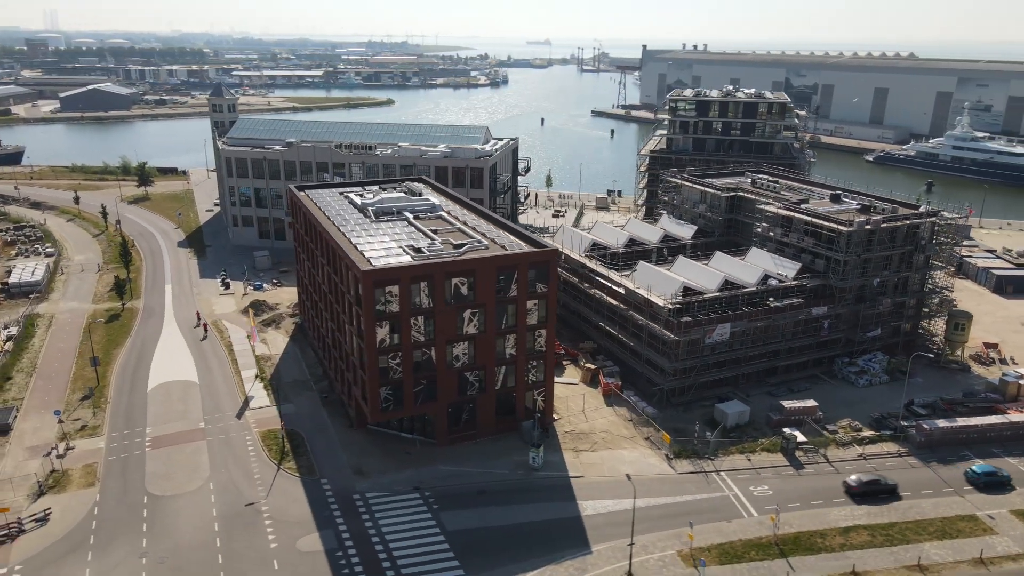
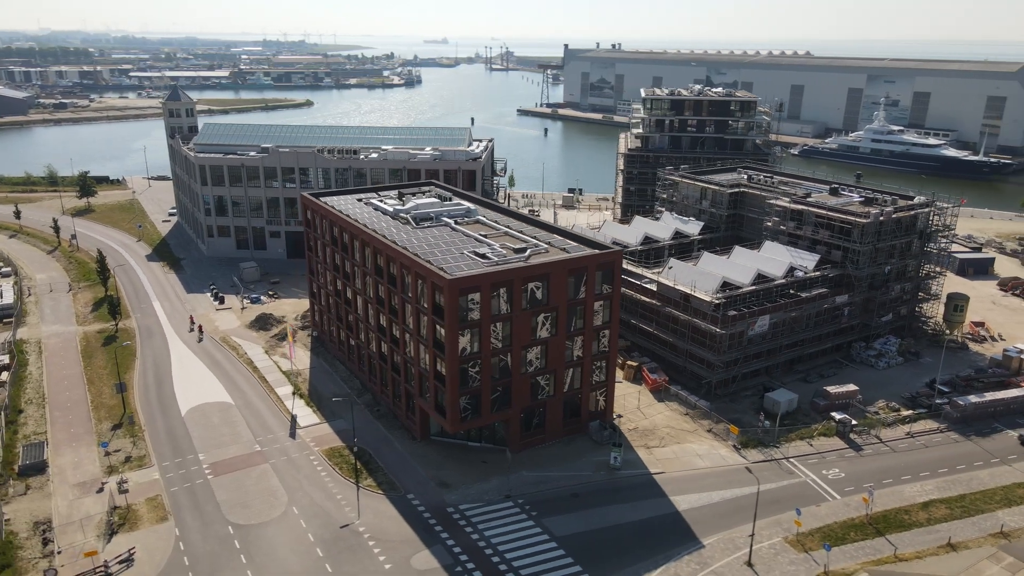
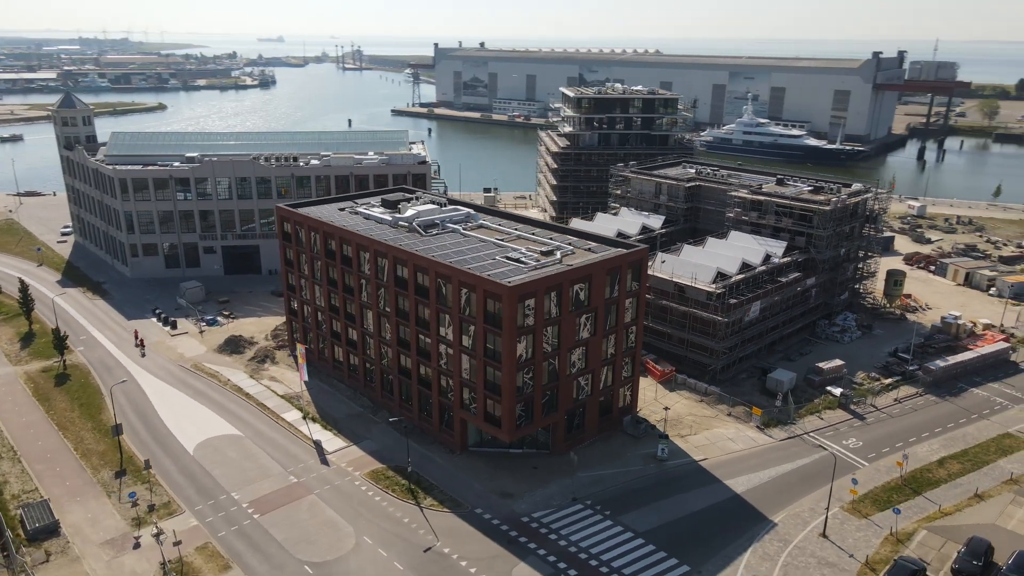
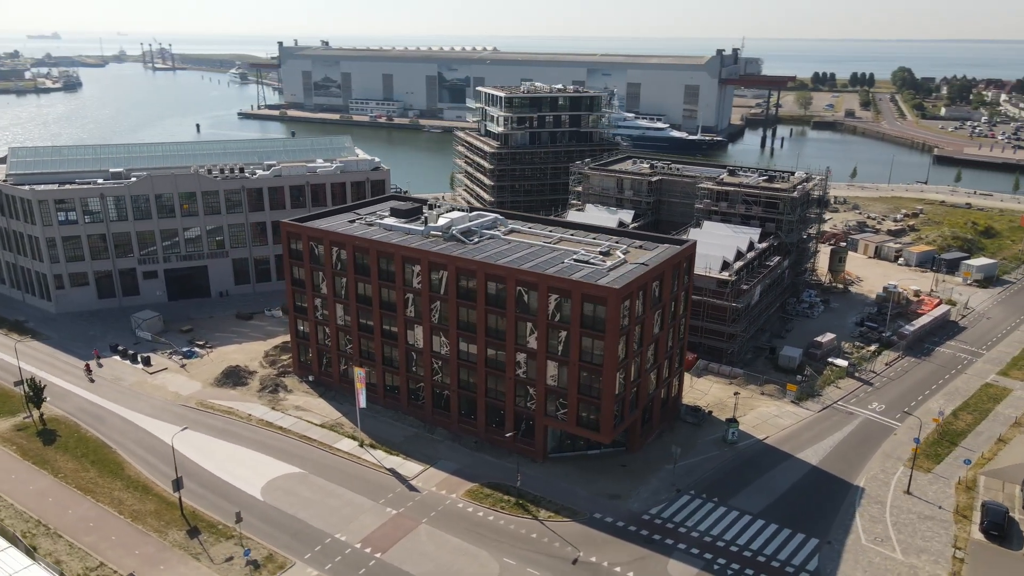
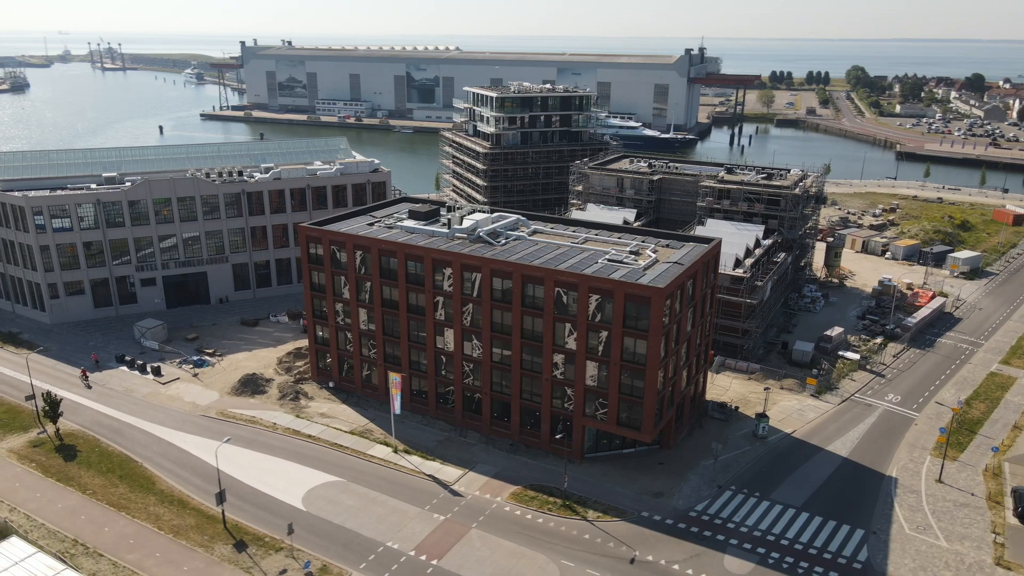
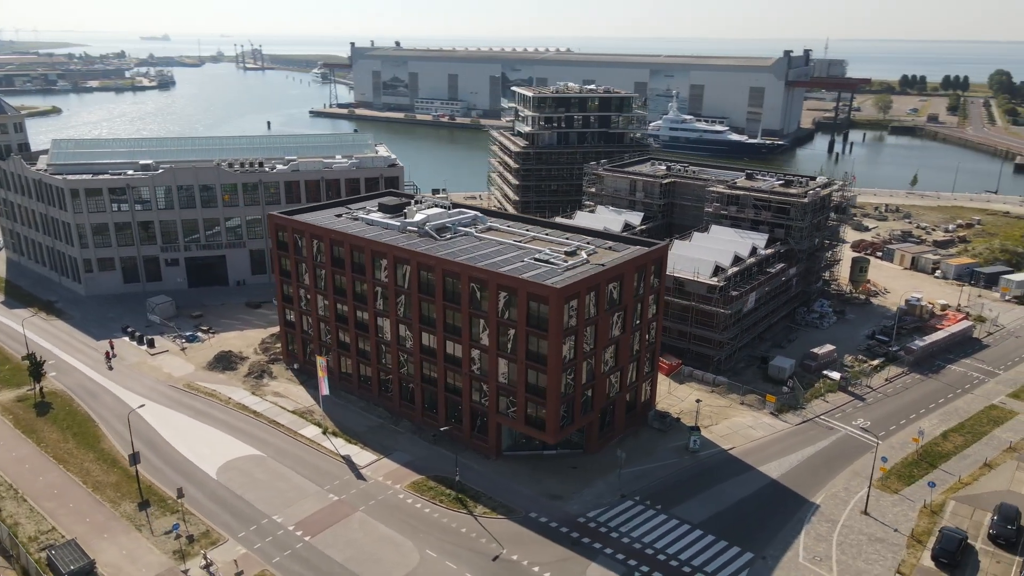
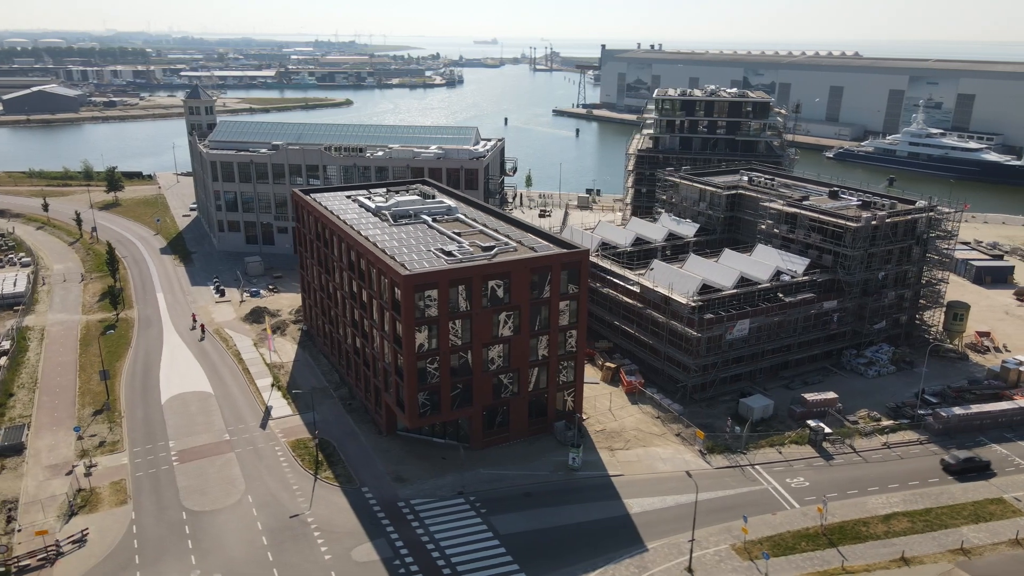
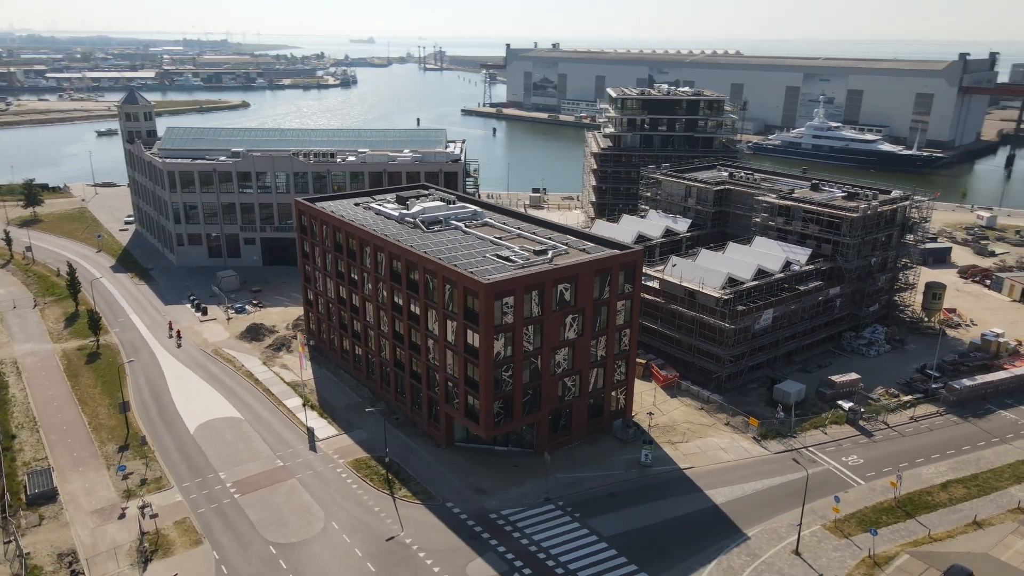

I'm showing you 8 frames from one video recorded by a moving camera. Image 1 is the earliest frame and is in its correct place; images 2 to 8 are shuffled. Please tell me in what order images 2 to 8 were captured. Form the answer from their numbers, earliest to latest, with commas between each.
7, 2, 8, 3, 6, 4, 5
